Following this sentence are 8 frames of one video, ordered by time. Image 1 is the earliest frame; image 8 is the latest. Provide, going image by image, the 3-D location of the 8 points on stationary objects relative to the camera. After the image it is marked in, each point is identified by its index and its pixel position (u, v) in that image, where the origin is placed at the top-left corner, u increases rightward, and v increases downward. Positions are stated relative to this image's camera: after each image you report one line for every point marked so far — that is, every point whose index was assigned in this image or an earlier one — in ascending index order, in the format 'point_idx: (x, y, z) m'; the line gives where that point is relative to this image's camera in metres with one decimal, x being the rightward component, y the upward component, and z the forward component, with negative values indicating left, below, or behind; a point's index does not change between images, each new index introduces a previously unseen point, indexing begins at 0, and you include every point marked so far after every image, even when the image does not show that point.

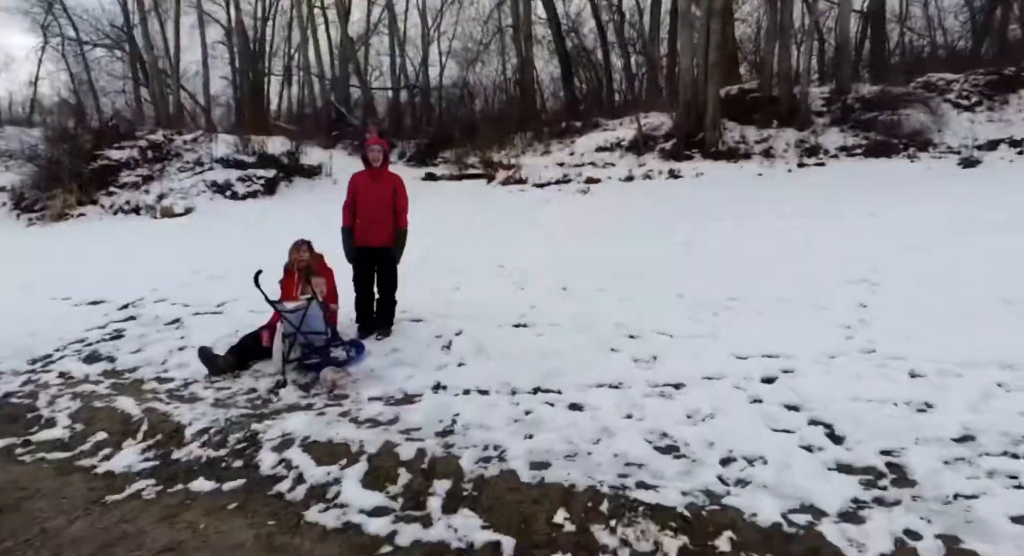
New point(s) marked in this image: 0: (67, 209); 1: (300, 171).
0: (-6.3, +1.0, +8.9) m
1: (-3.4, +1.7, +10.2) m
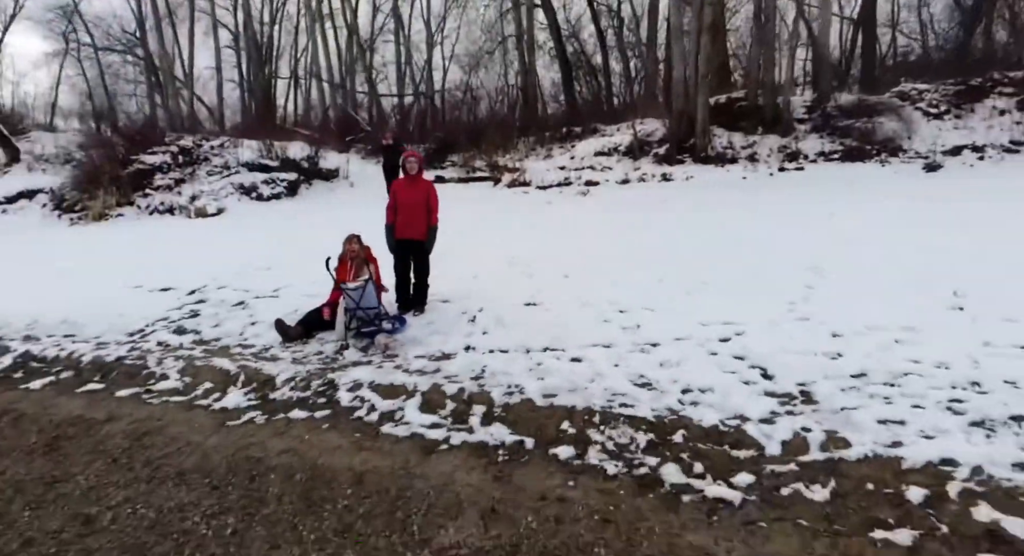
0: (-6.2, +1.0, +9.6) m
1: (-3.4, +1.8, +10.9) m
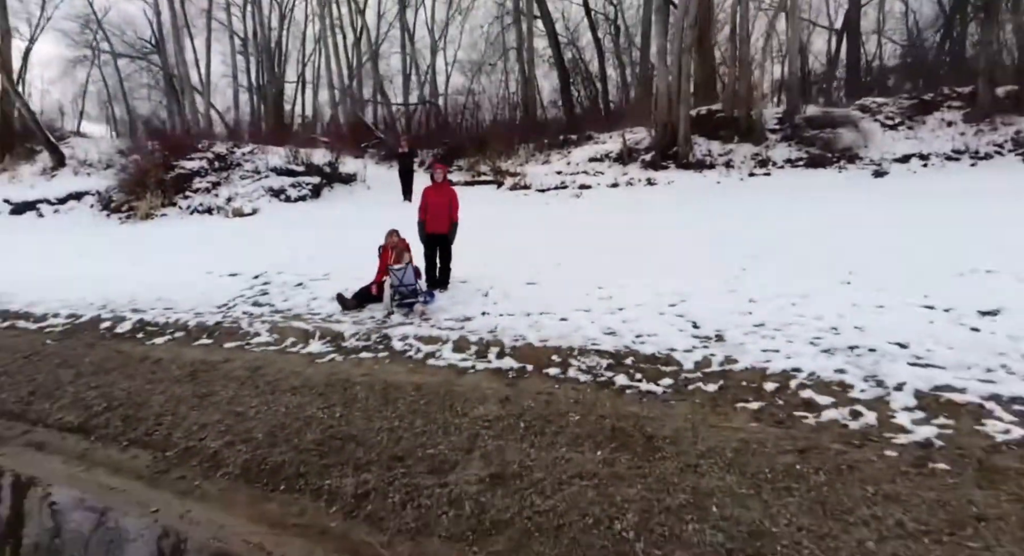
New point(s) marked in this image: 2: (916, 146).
0: (-6.2, +1.2, +10.8) m
1: (-3.3, +1.9, +12.1) m
2: (+6.3, +2.0, +9.7) m
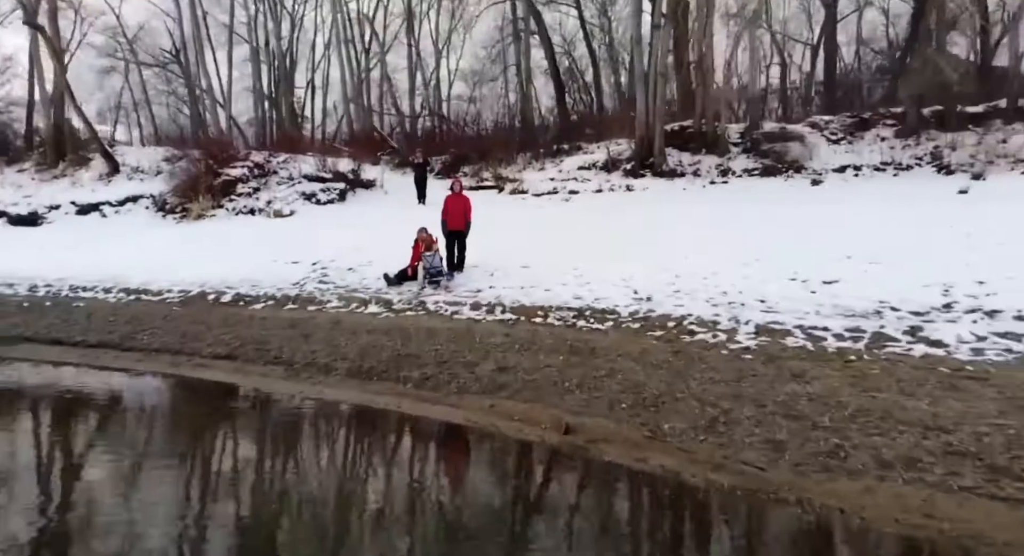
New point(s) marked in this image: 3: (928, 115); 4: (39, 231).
0: (-6.2, +1.3, +12.6) m
1: (-3.3, +2.1, +13.9) m
2: (+6.3, +2.2, +11.5) m
3: (+8.1, +3.0, +12.5) m
4: (-9.6, +0.9, +12.7) m
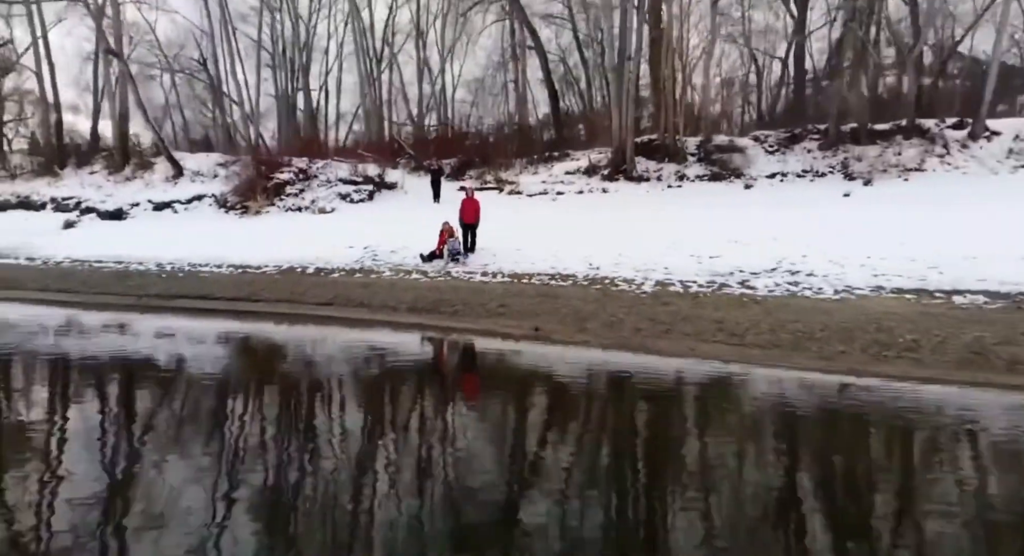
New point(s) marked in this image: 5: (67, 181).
0: (-6.2, +1.7, +15.5) m
1: (-3.4, +2.5, +16.8) m
2: (+6.2, +2.6, +14.4) m
3: (+8.1, +3.4, +15.4) m
4: (-9.6, +1.3, +15.6) m
5: (-13.5, +2.9, +19.5) m
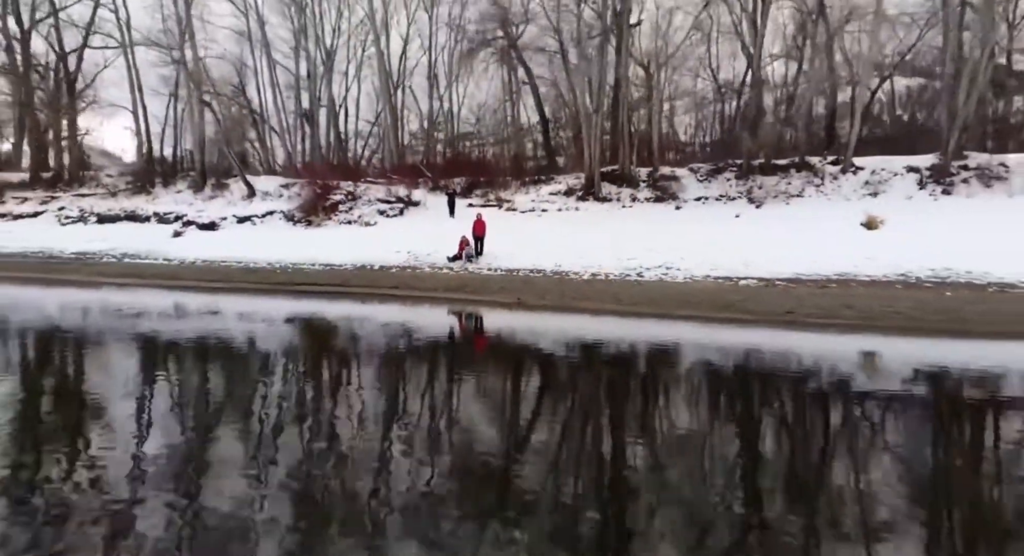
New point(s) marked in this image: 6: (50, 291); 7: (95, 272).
0: (-6.4, +1.9, +20.7) m
1: (-3.5, +2.6, +22.0) m
2: (+6.1, +2.7, +19.6) m
3: (+8.0, +3.5, +20.6) m
4: (-9.7, +1.5, +20.9) m
5: (-13.6, +3.0, +24.8) m
6: (-12.9, -0.6, +17.4) m
7: (-12.5, +0.2, +19.3) m
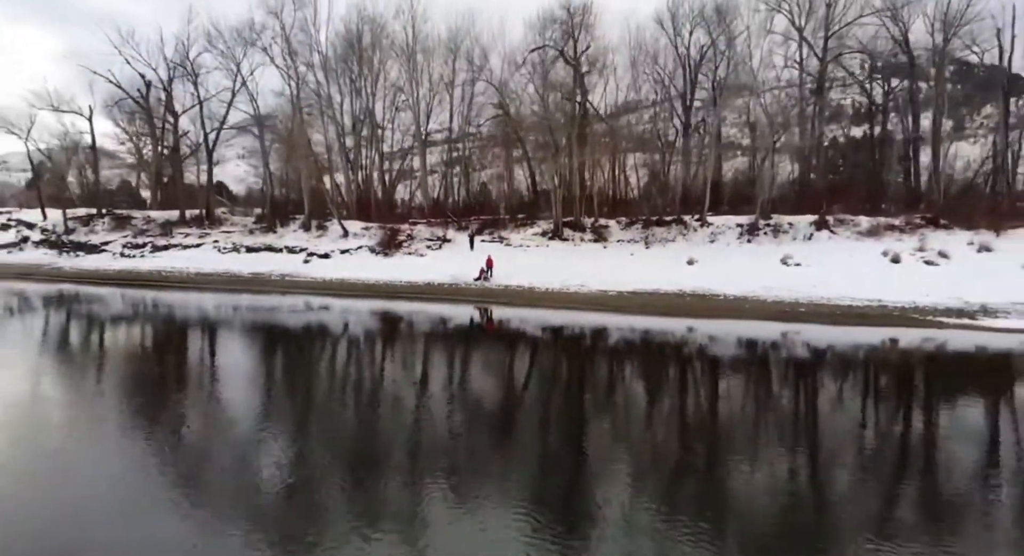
0: (-6.5, +1.3, +34.5) m
1: (-3.7, +2.1, +35.8) m
2: (+5.9, +2.2, +33.4) m
3: (+7.8, +3.0, +34.4) m
4: (-9.9, +0.9, +34.6) m
5: (-13.8, +2.5, +38.5) m
6: (-13.0, -1.1, +31.2) m
7: (-12.7, -0.4, +33.1) m
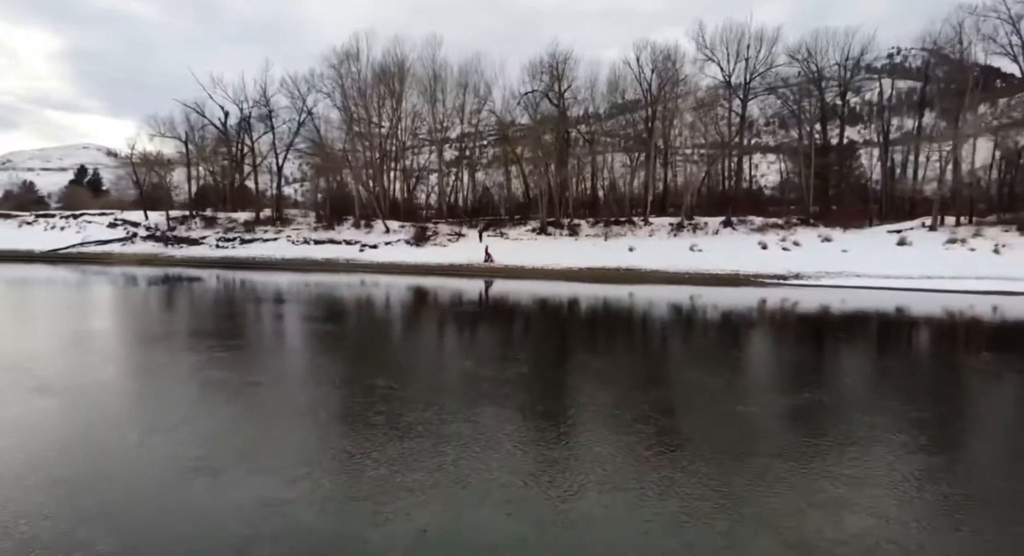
0: (-6.7, +2.6, +47.9) m
1: (-3.9, +3.3, +49.2) m
2: (+5.7, +3.4, +46.8) m
3: (+7.6, +4.3, +47.8) m
4: (-10.1, +2.2, +48.0) m
5: (-14.0, +3.8, +51.9) m
6: (-13.2, +0.1, +44.6) m
7: (-12.9, +0.9, +46.5) m
